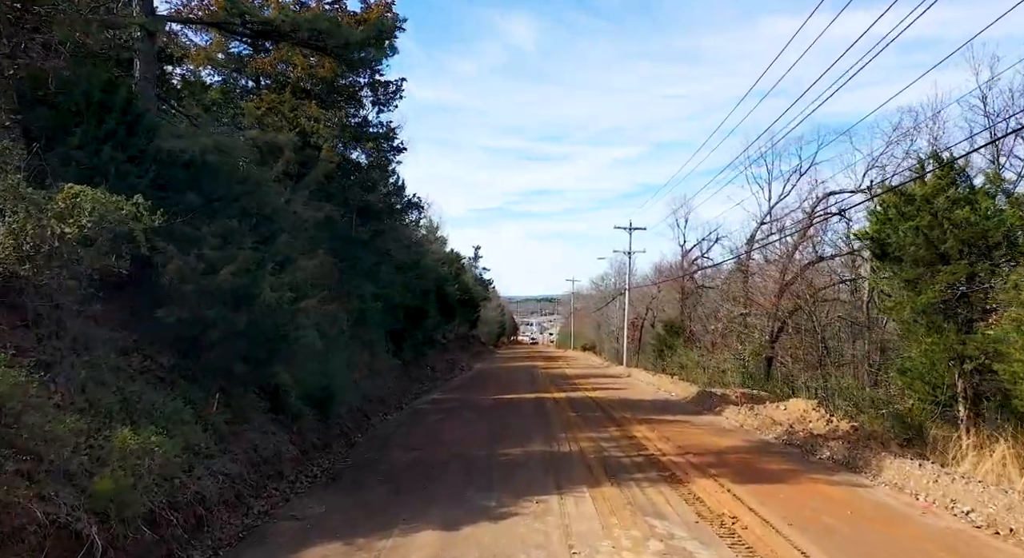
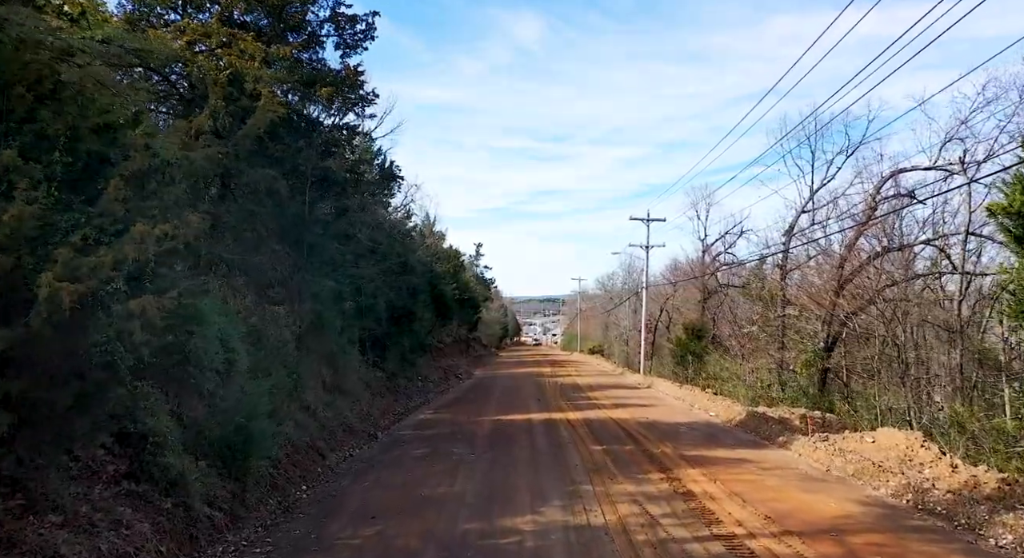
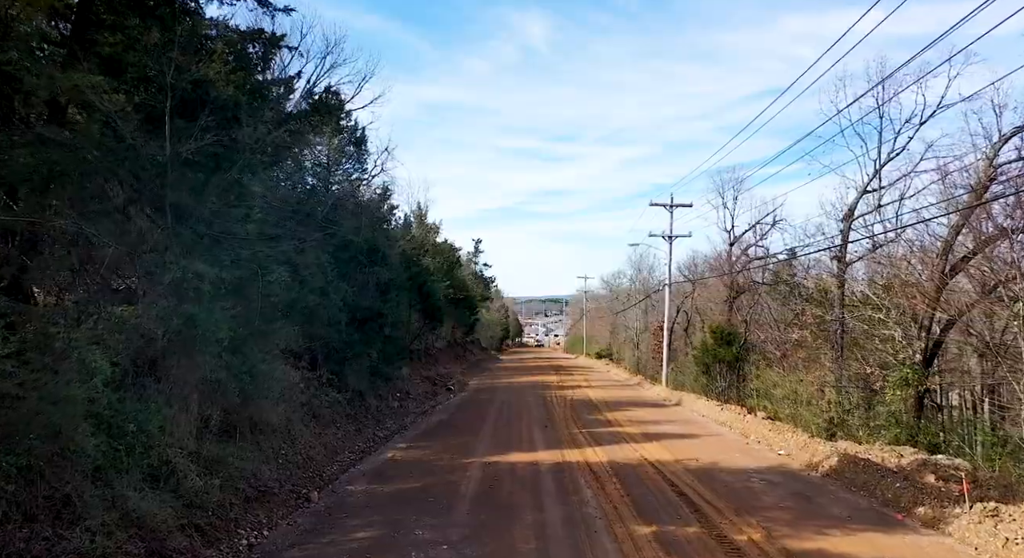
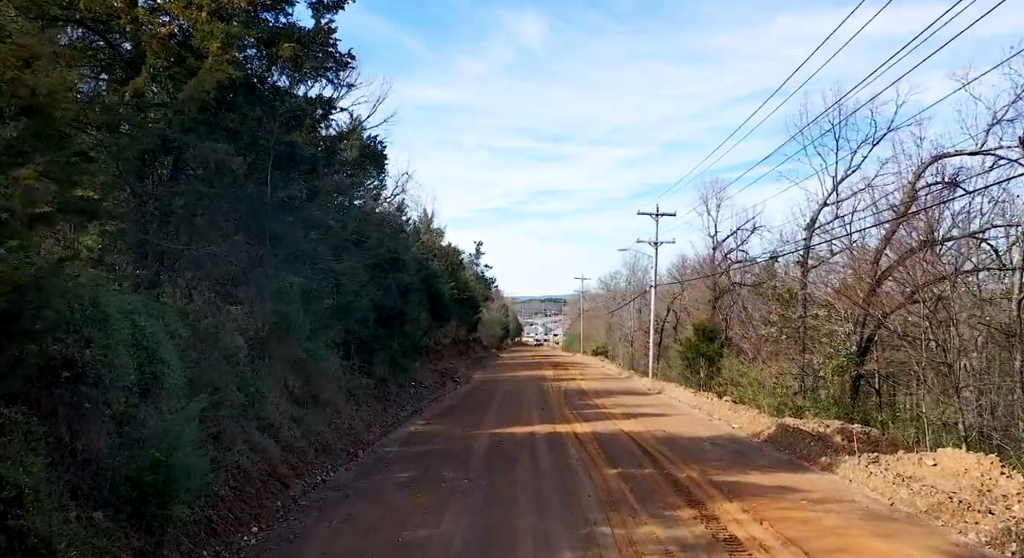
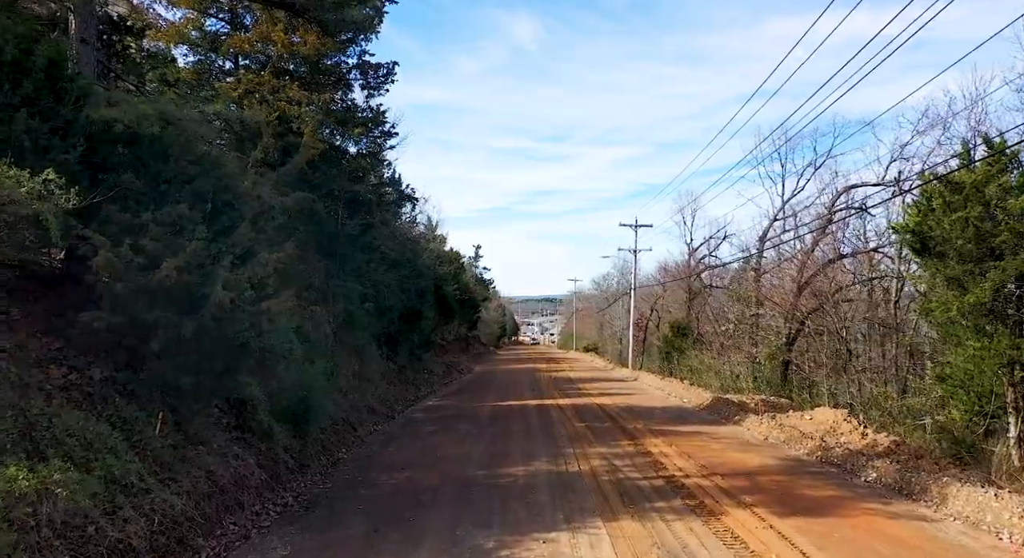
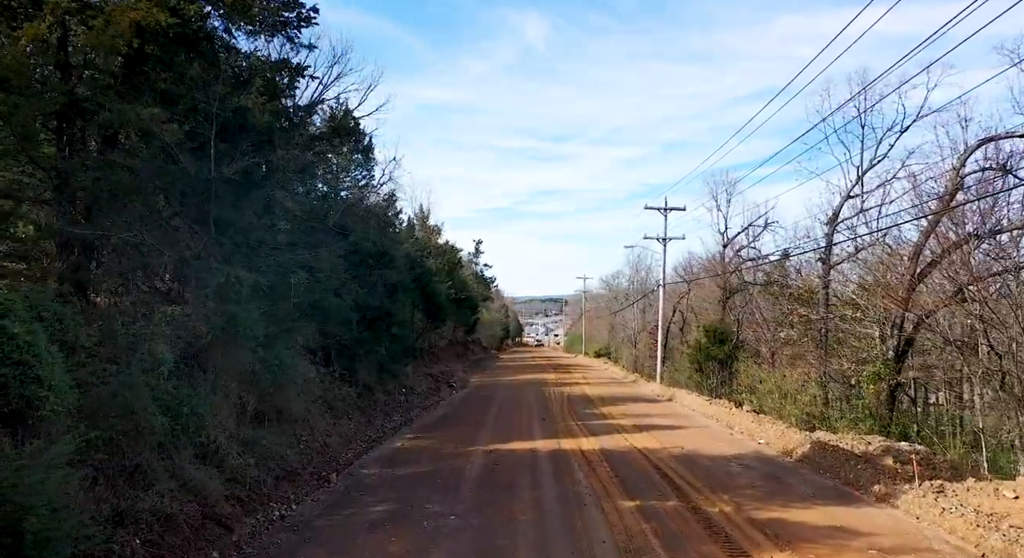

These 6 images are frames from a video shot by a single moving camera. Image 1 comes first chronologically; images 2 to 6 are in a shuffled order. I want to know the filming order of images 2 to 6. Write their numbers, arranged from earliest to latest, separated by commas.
5, 2, 4, 6, 3
